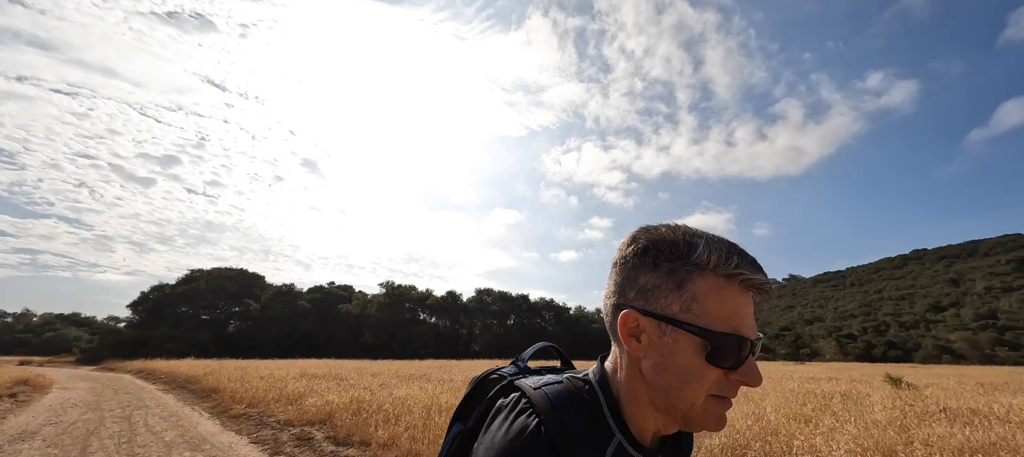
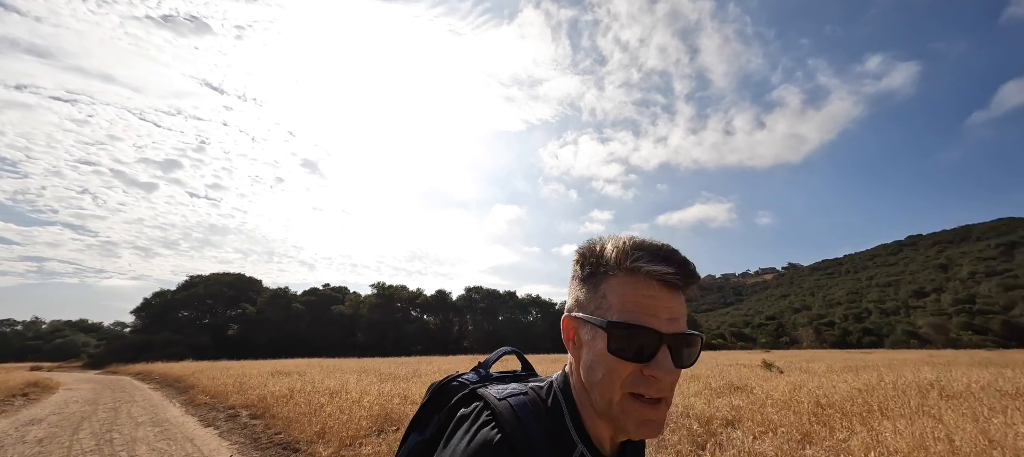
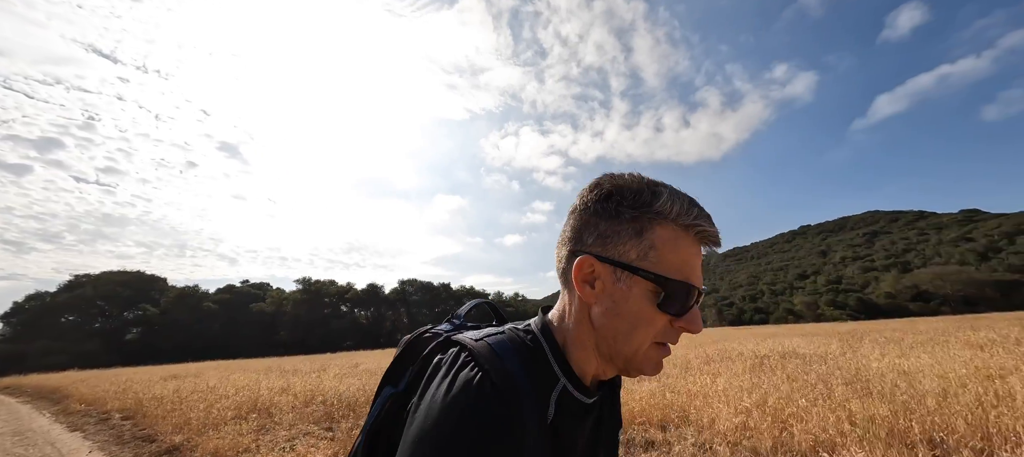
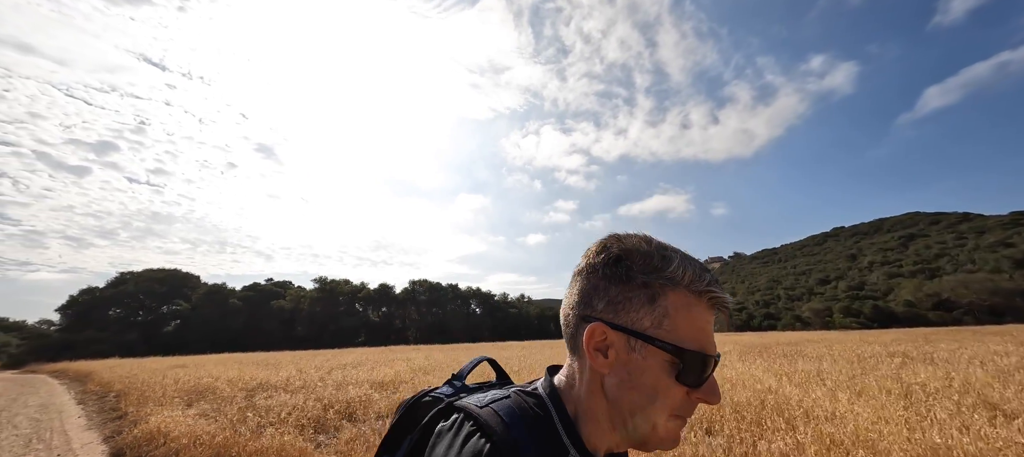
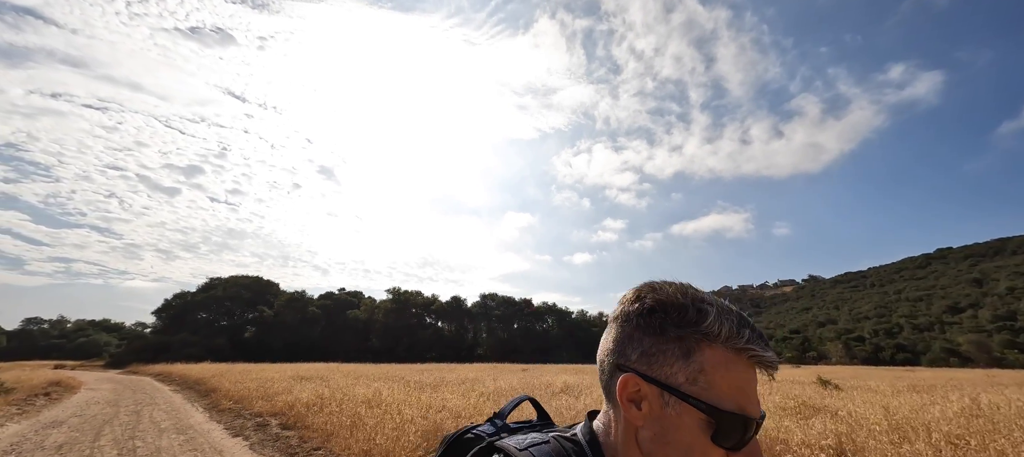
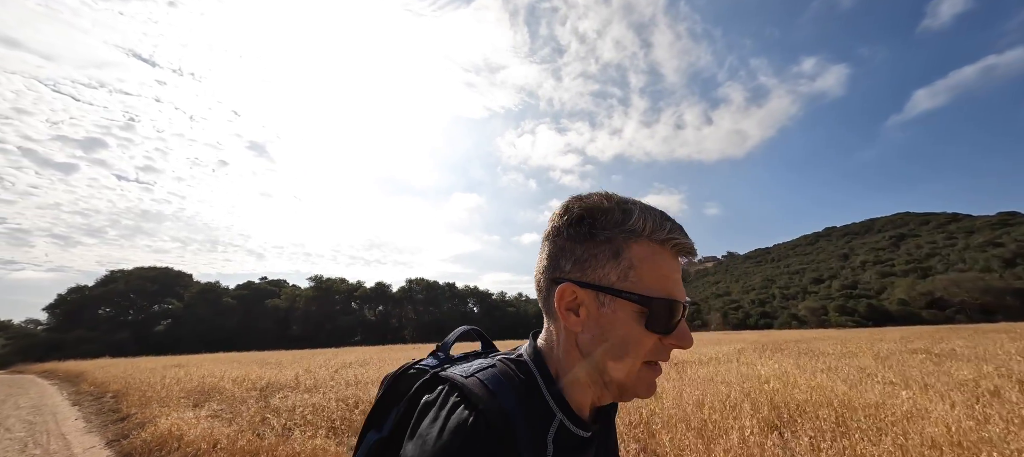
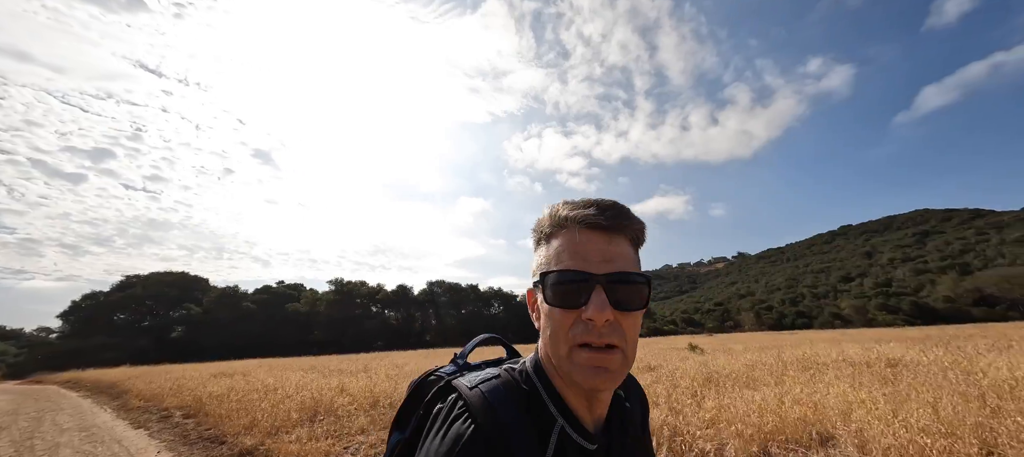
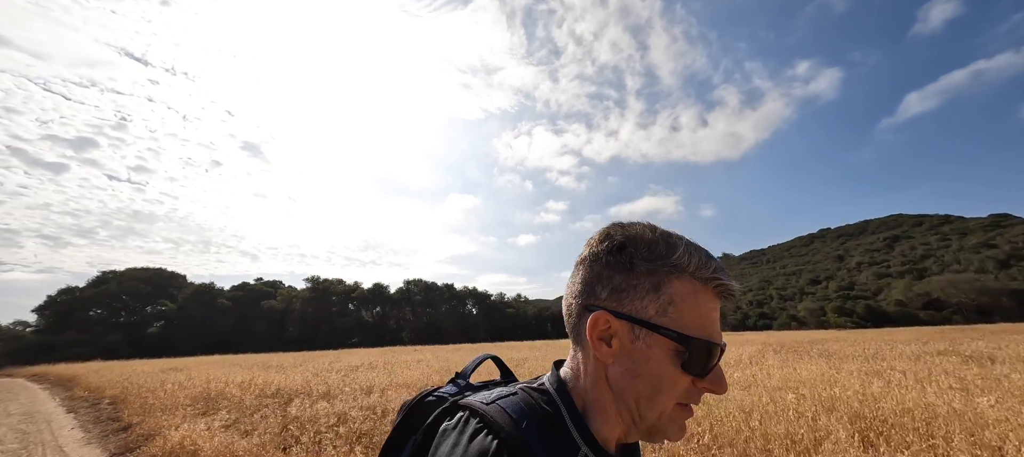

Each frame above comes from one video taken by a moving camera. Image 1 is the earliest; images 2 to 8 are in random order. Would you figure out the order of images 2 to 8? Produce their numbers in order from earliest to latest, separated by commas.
5, 2, 7, 3, 8, 6, 4
